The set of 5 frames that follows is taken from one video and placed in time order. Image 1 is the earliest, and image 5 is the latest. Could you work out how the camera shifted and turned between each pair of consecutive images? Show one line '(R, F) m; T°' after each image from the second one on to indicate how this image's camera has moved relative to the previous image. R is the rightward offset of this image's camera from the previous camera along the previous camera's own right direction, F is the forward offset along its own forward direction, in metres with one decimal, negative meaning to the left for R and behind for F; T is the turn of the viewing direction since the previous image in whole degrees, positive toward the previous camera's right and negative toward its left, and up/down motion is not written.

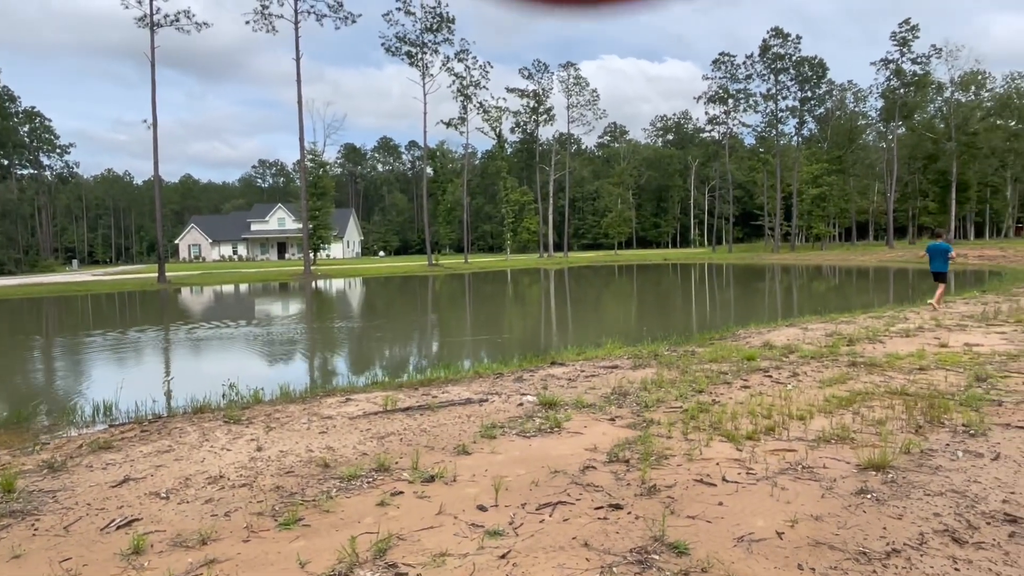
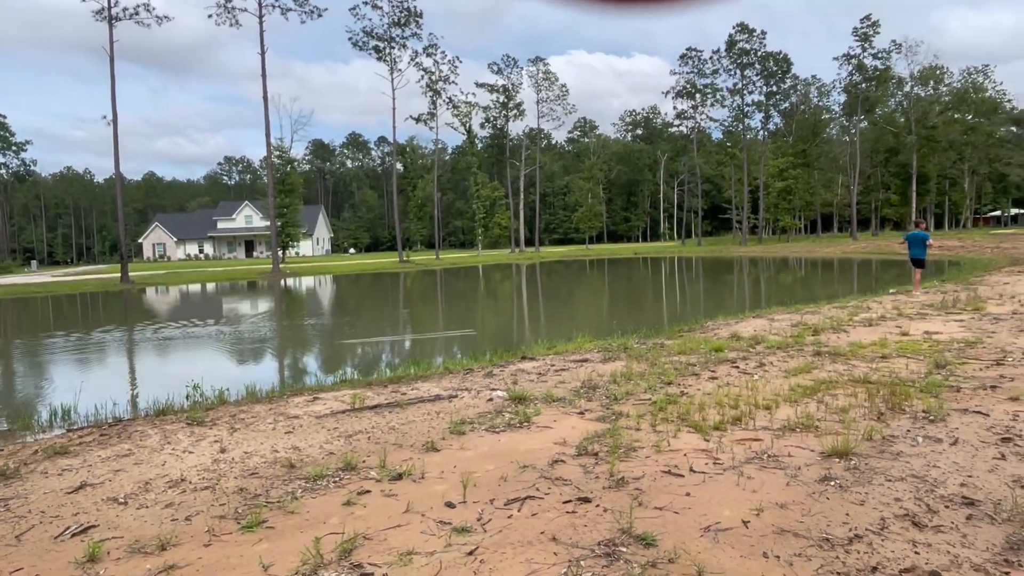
(0.0, 0.0) m; +2°
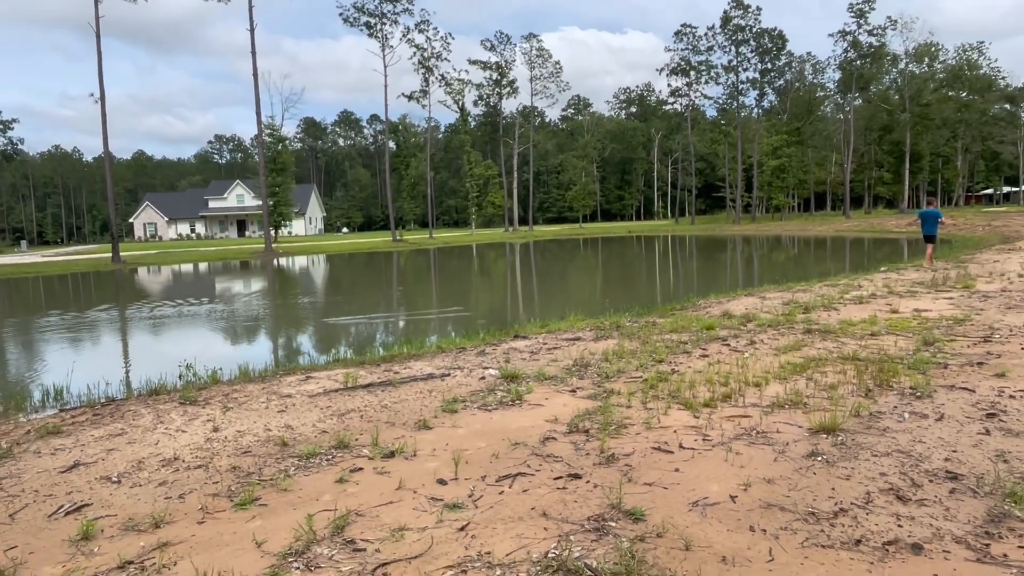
(0.0, 0.0) m; +1°
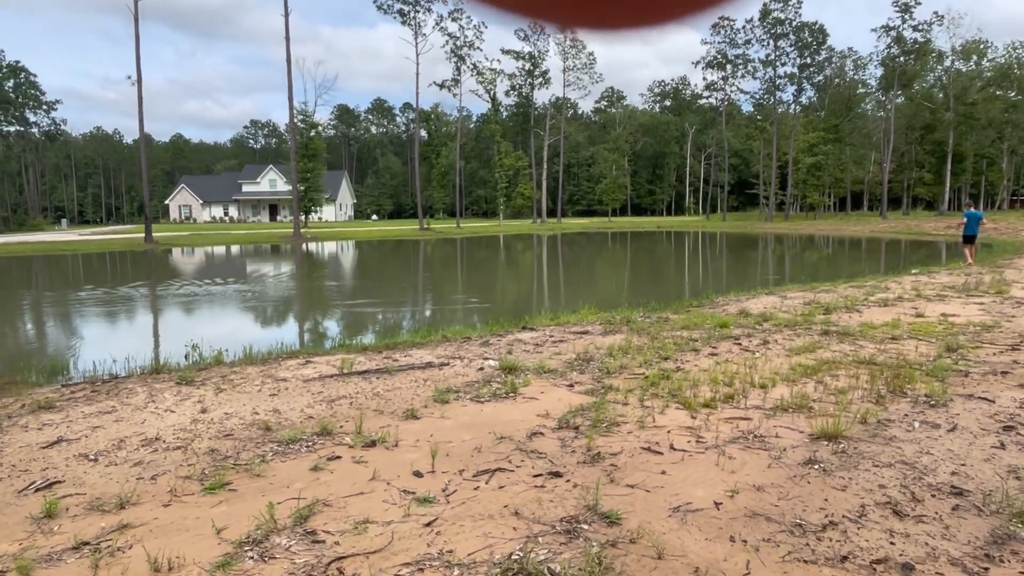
(+0.2, +0.2) m; -2°
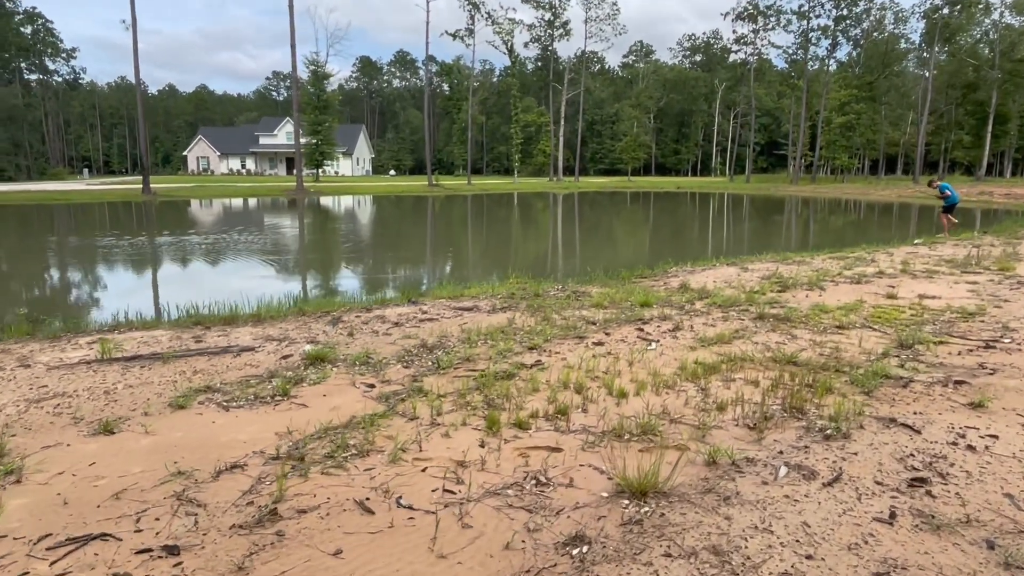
(+1.6, +1.4) m; -2°
